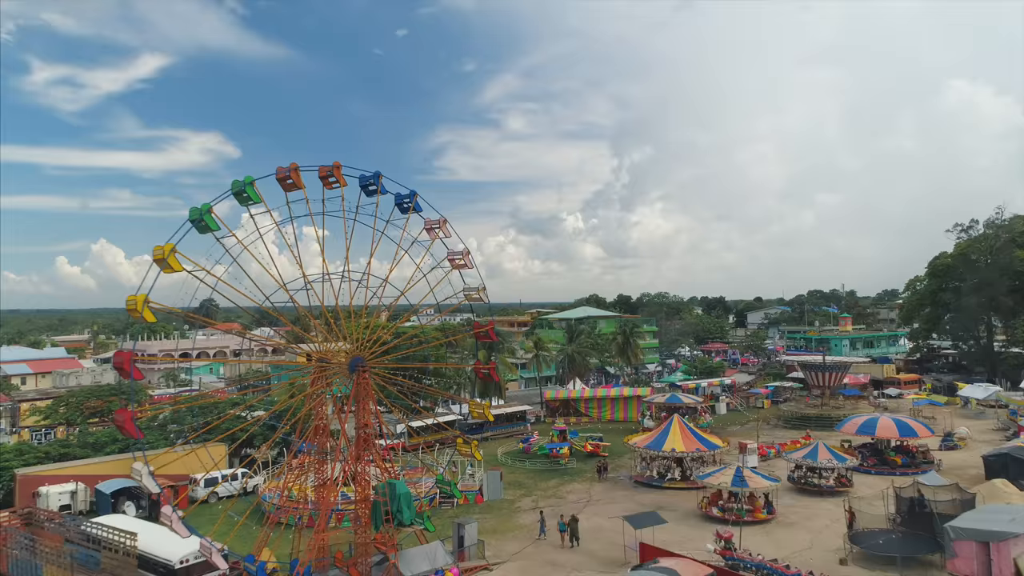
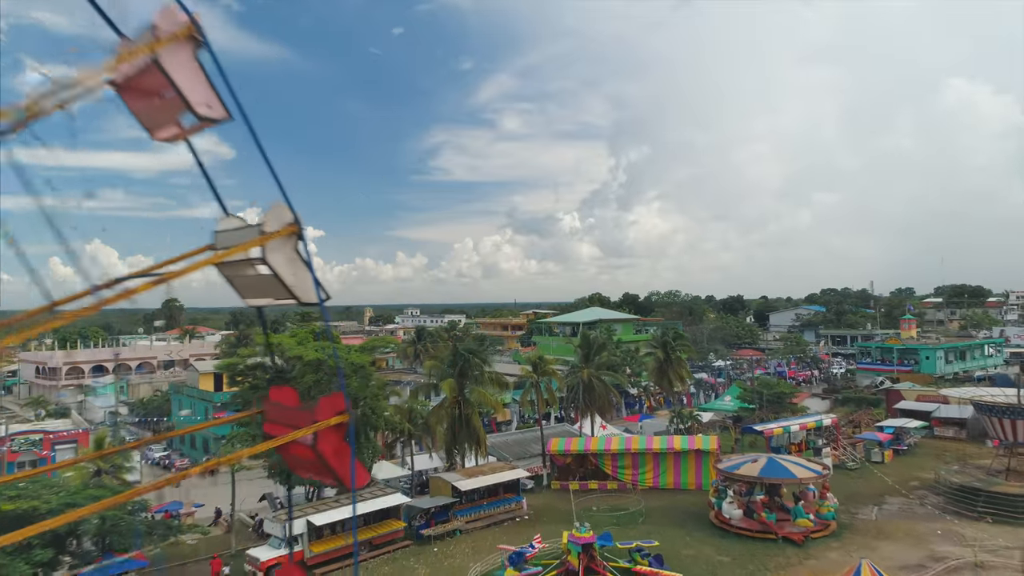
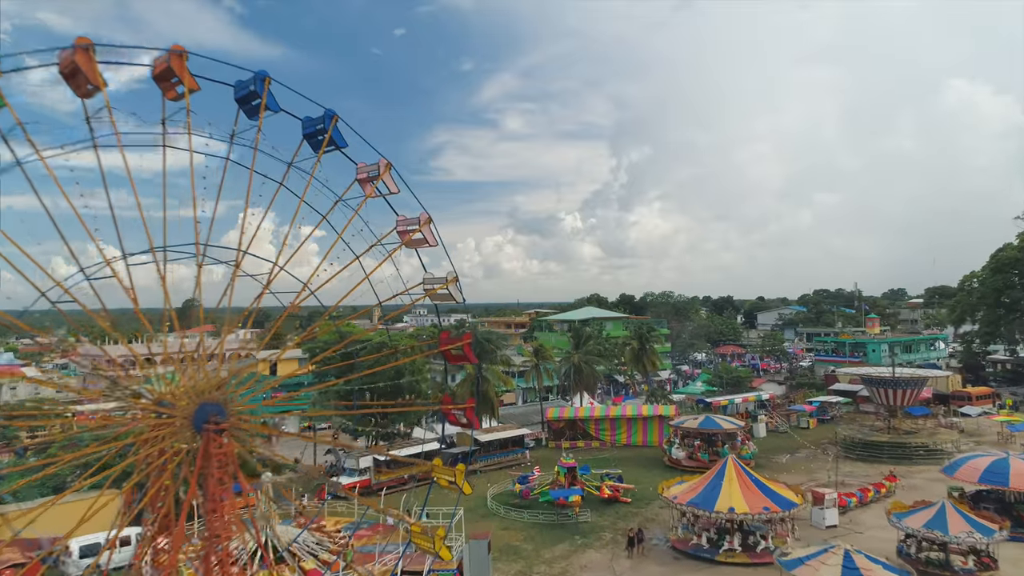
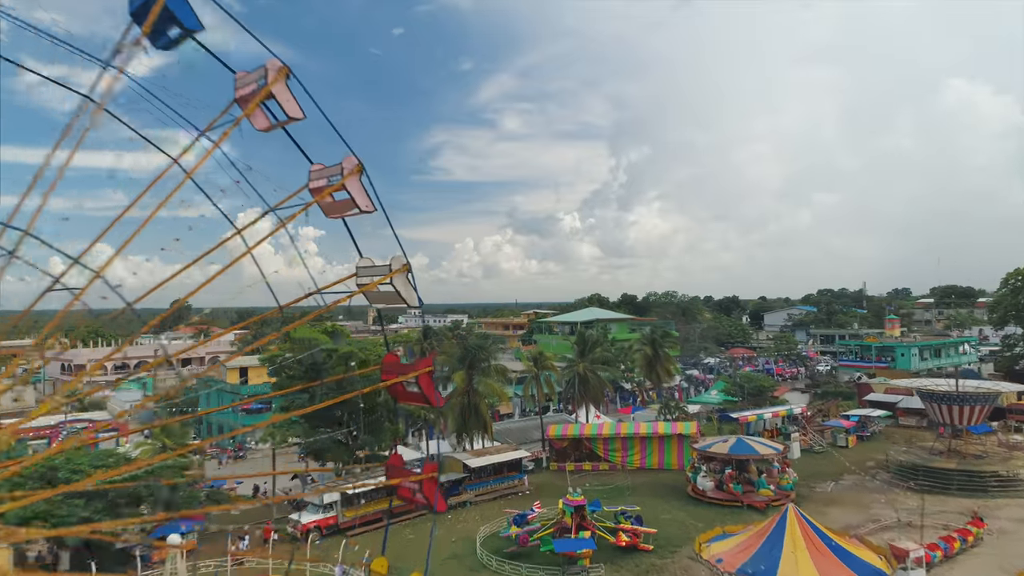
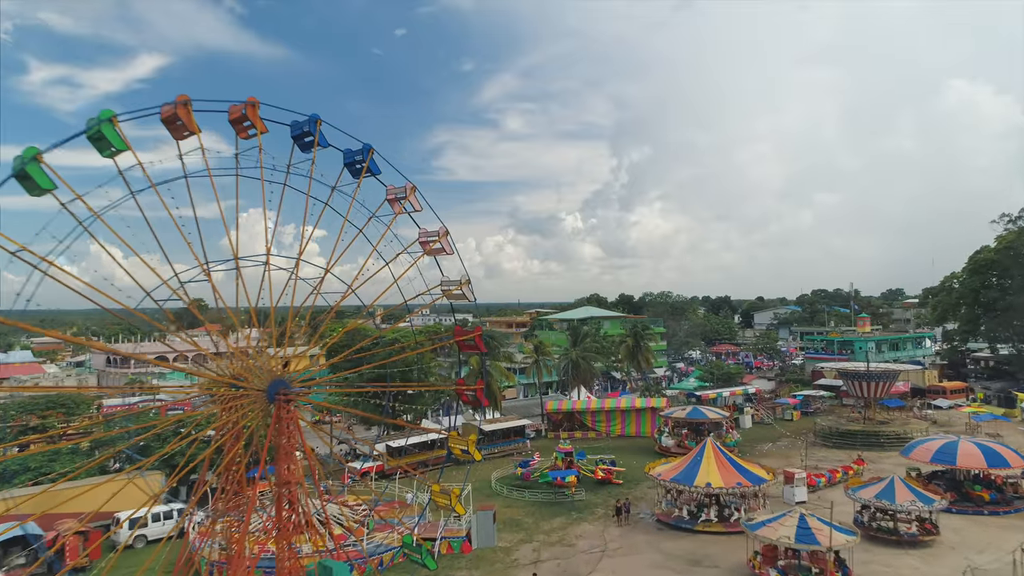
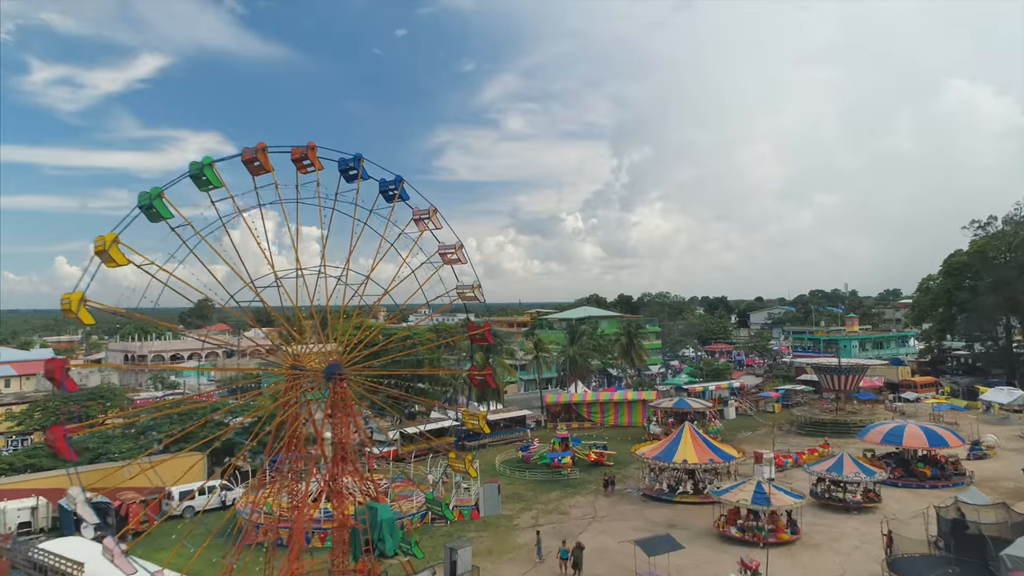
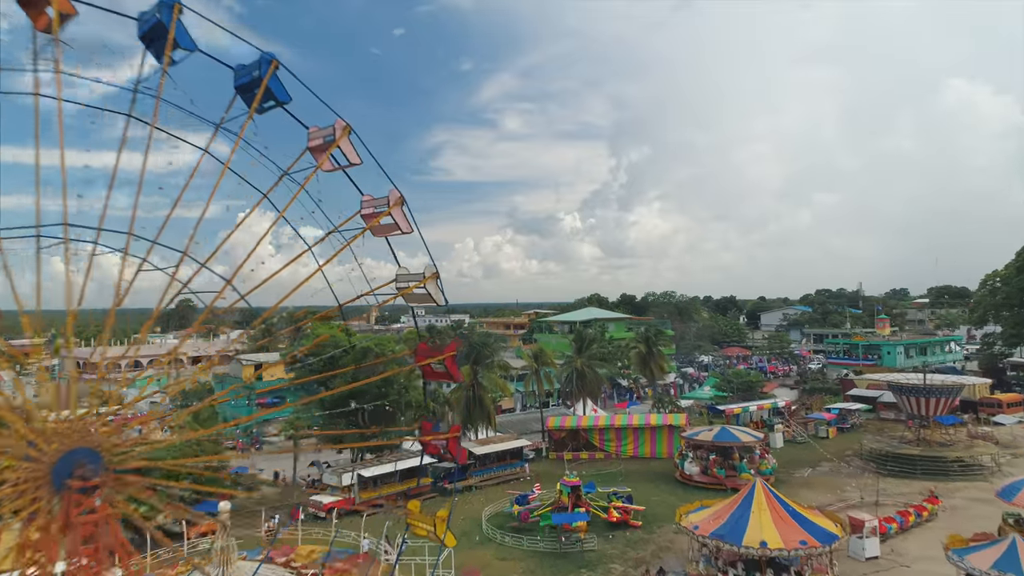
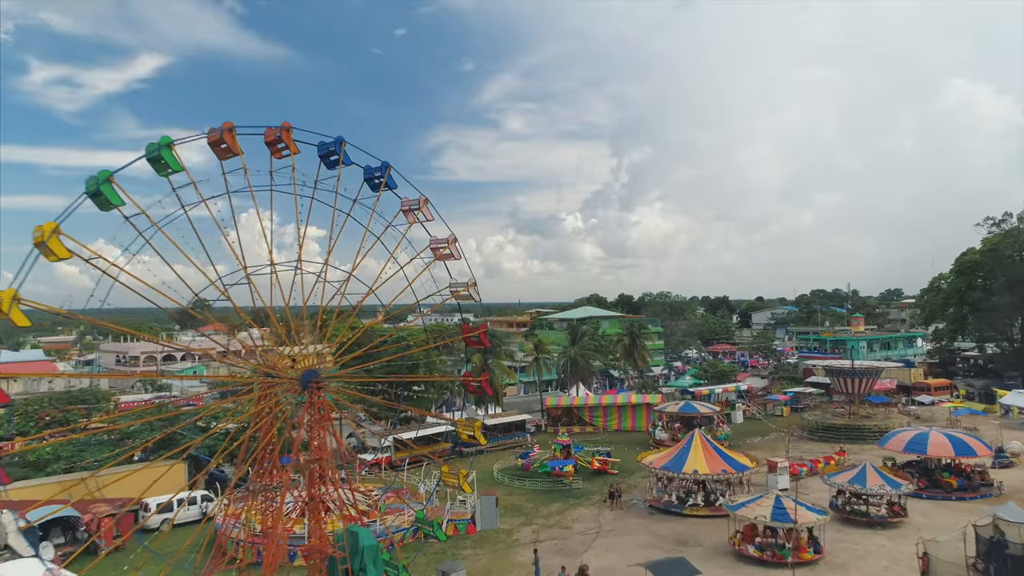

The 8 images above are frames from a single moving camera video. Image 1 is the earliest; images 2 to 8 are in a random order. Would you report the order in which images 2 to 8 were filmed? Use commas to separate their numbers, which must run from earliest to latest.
6, 8, 5, 3, 7, 4, 2
